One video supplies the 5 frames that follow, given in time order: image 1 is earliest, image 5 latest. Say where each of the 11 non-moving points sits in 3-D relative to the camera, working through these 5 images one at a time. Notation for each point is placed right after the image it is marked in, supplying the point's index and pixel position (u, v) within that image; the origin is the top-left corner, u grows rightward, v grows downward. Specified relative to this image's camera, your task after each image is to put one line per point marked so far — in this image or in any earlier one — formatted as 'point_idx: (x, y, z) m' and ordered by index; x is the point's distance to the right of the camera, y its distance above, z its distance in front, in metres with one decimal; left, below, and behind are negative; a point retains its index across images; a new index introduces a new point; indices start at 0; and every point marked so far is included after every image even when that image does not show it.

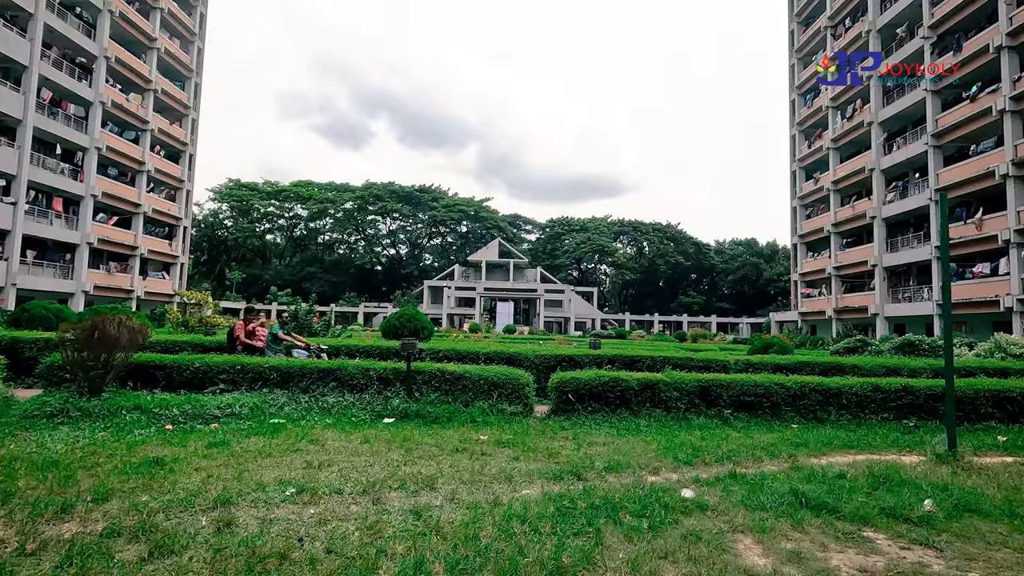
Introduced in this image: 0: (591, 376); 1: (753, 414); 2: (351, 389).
0: (+1.1, -1.2, +7.5) m
1: (+3.3, -1.8, +7.5) m
2: (-2.3, -1.5, +7.6) m
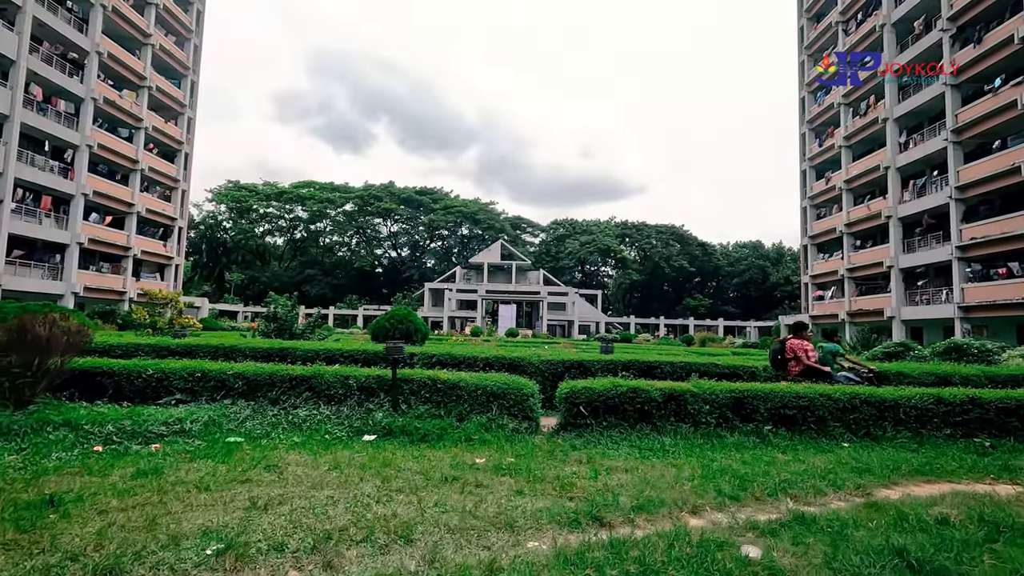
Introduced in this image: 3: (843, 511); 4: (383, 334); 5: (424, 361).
0: (+1.1, -1.2, +6.4) m
1: (+3.4, -1.7, +6.4) m
2: (-2.3, -1.4, +6.5) m
3: (+2.4, -1.6, +3.9) m
4: (-2.7, -0.9, +10.9) m
5: (-1.5, -1.2, +8.7) m
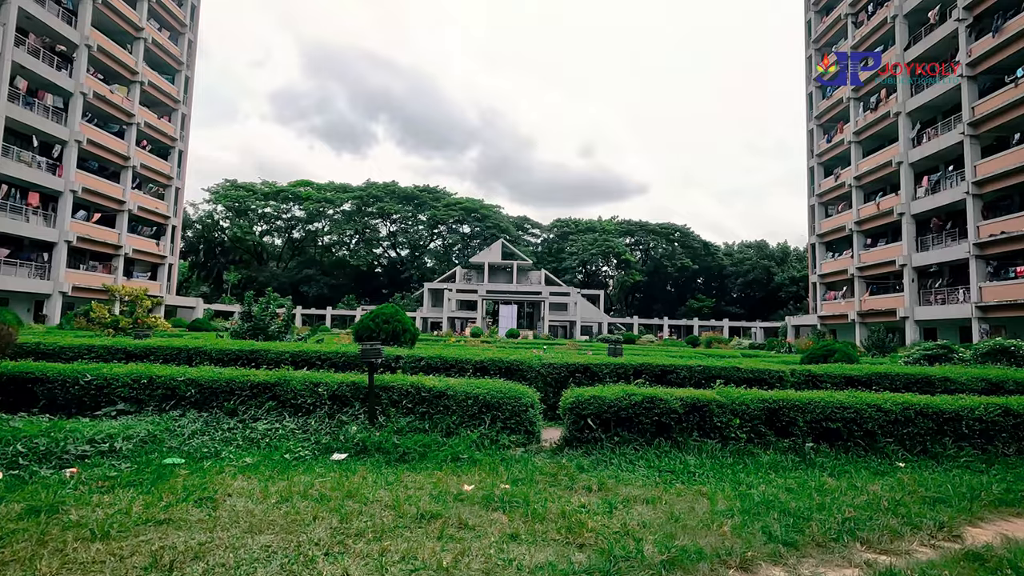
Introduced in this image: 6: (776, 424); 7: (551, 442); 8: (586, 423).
0: (+1.1, -1.1, +5.5) m
1: (+3.3, -1.6, +5.5) m
2: (-2.3, -1.3, +5.6) m
3: (+2.4, -1.6, +3.0) m
4: (-2.7, -0.9, +9.9) m
5: (-1.5, -1.1, +7.8) m
6: (+2.7, -1.4, +5.5) m
7: (+0.4, -1.7, +5.8) m
8: (+0.8, -1.4, +5.5) m
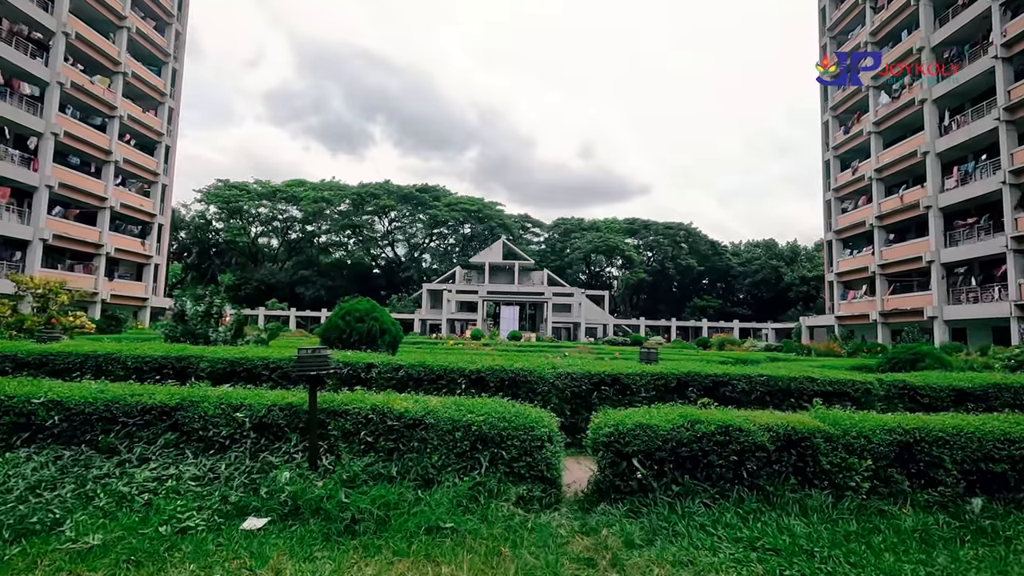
0: (+1.1, -1.0, +3.7) m
1: (+3.4, -1.5, +3.7) m
2: (-2.2, -1.2, +3.9) m
3: (+2.4, -1.4, +1.2) m
4: (-2.6, -0.7, +8.2) m
5: (-1.4, -1.0, +6.0) m
6: (+2.8, -1.2, +3.7) m
7: (+0.5, -1.5, +4.1) m
8: (+0.8, -1.2, +3.7) m
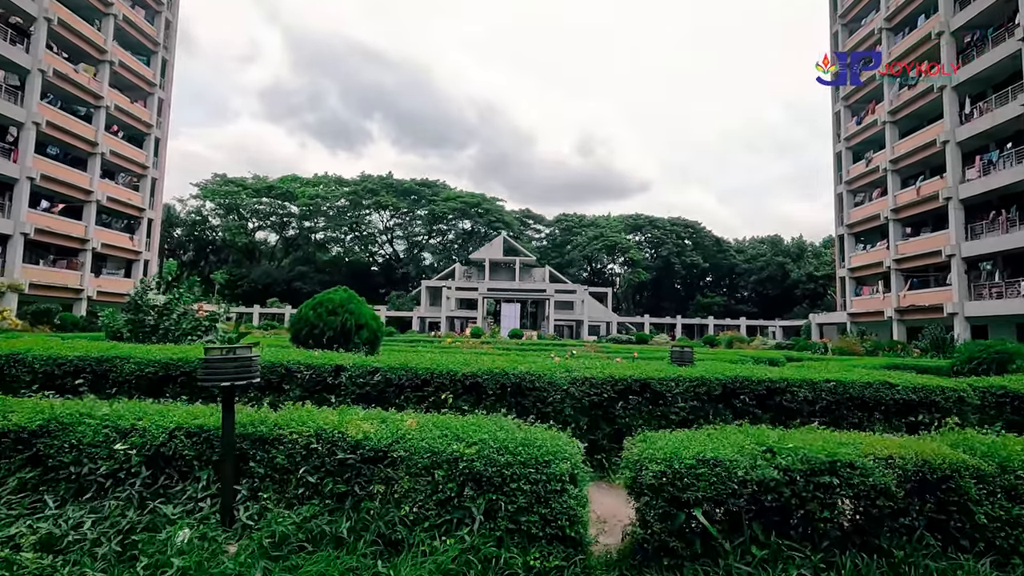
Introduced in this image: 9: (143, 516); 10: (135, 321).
0: (+1.2, -0.8, +2.5) m
1: (+3.4, -1.3, +2.5) m
2: (-2.2, -1.0, +2.7) m
3: (+2.5, -1.2, +0.1) m
4: (-2.6, -0.6, +7.0) m
5: (-1.4, -0.8, +4.8) m
6: (+2.8, -1.1, +2.5) m
7: (+0.5, -1.4, +2.9) m
8: (+0.9, -1.1, +2.5) m
9: (-1.8, -1.1, +2.6) m
10: (-5.2, -0.5, +7.9) m
